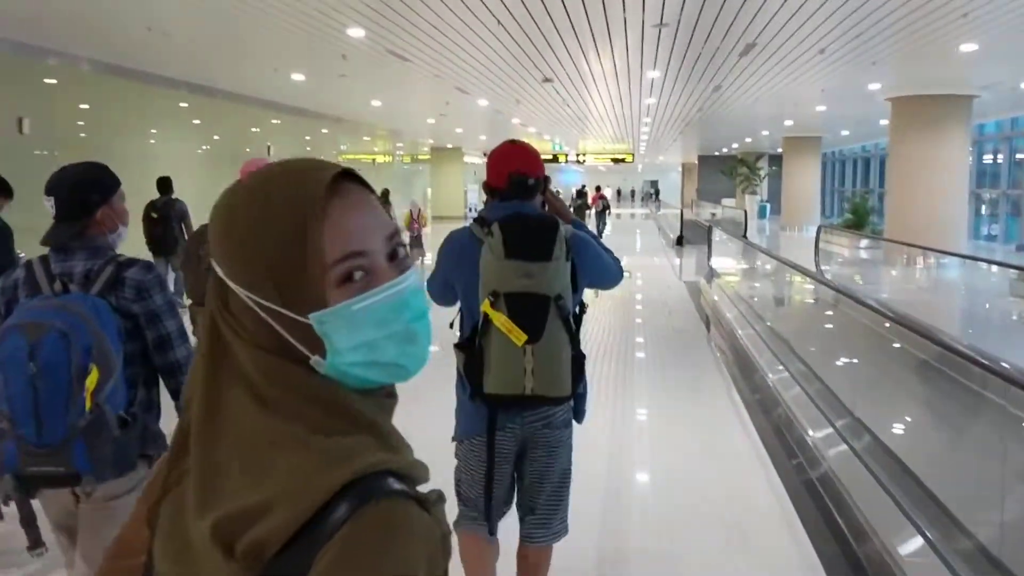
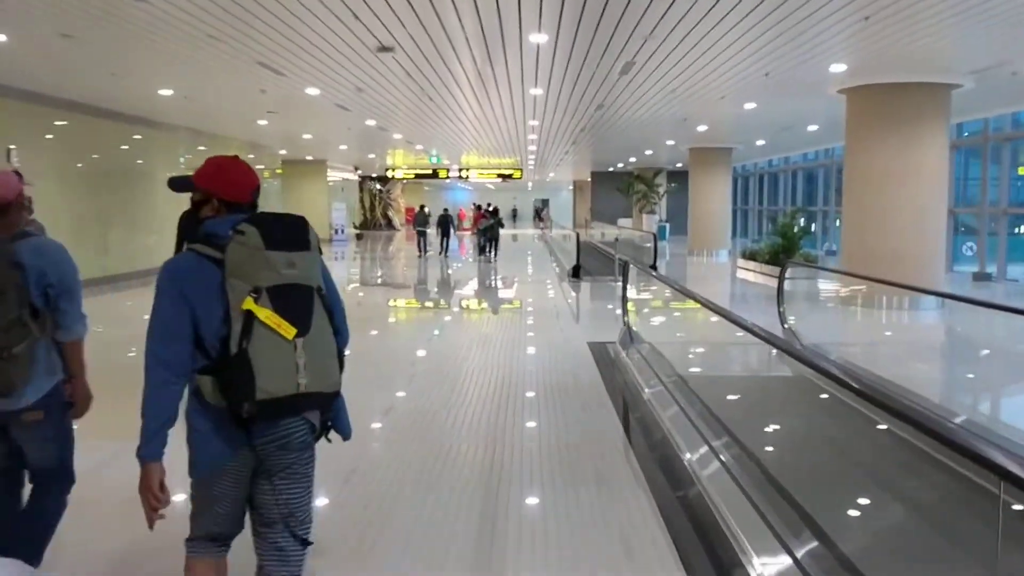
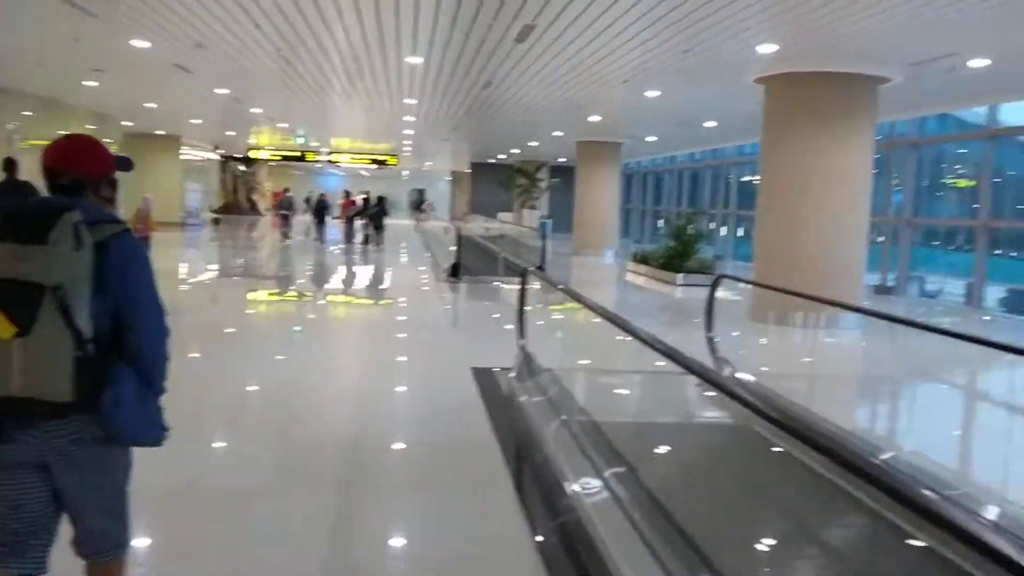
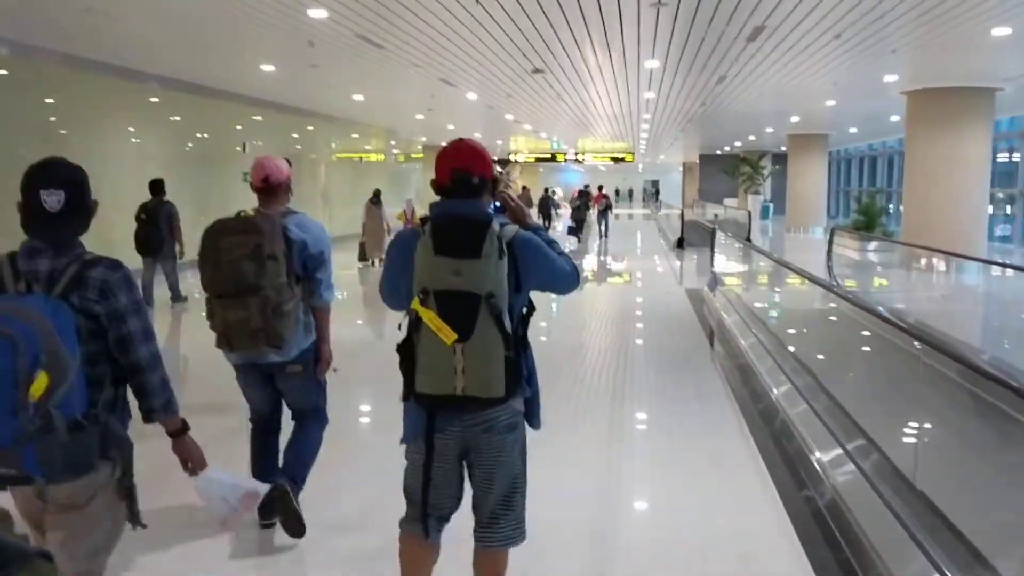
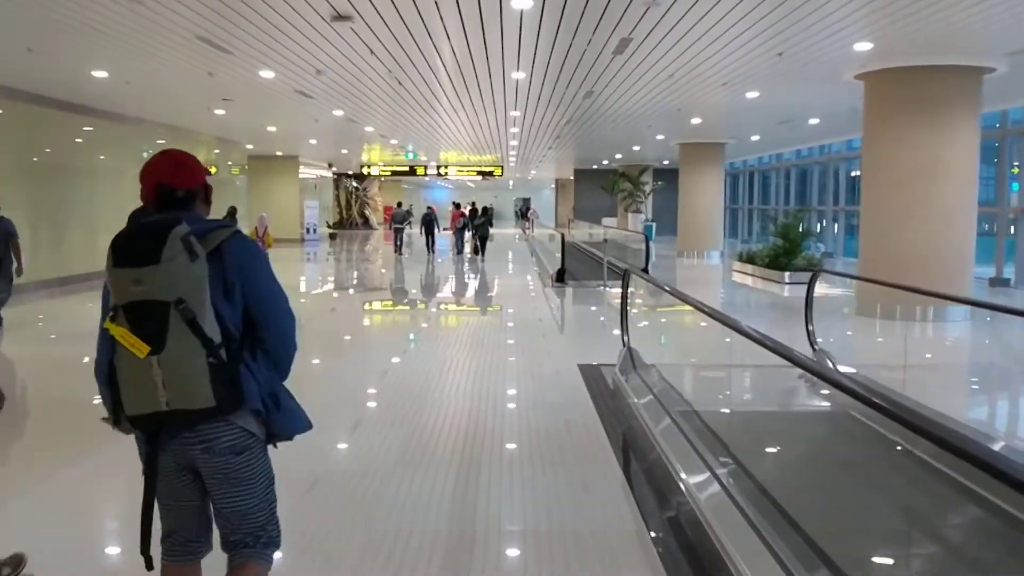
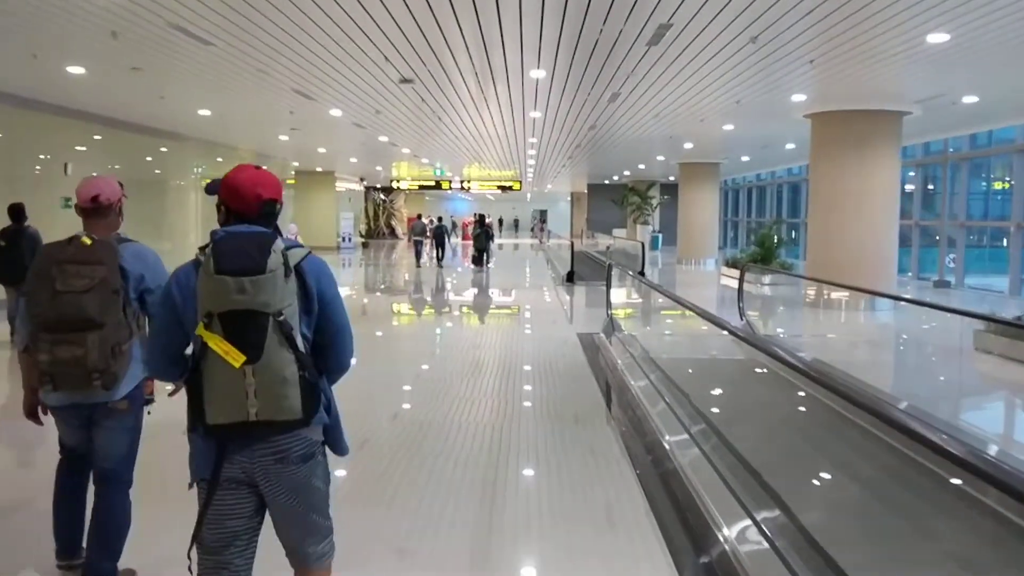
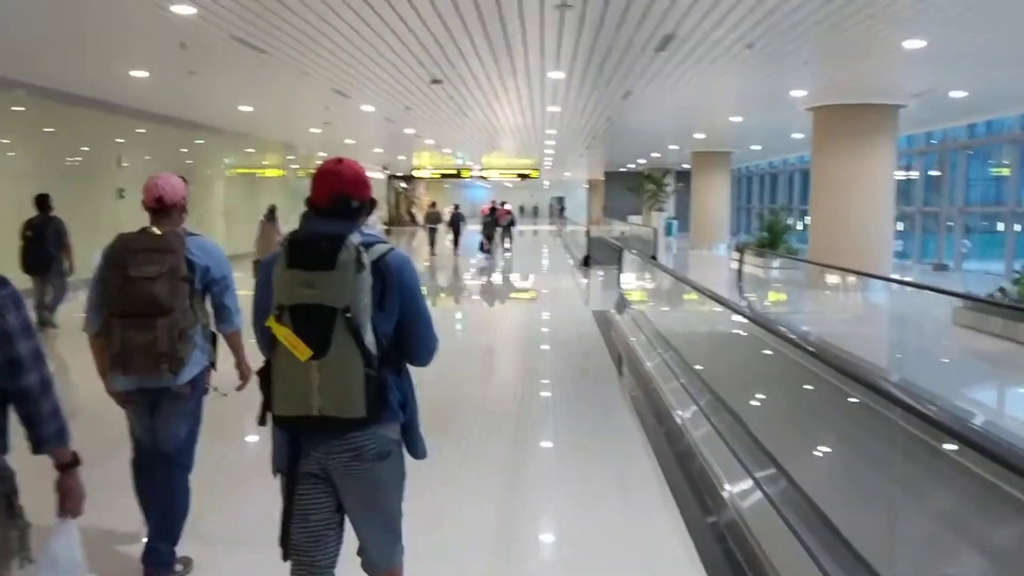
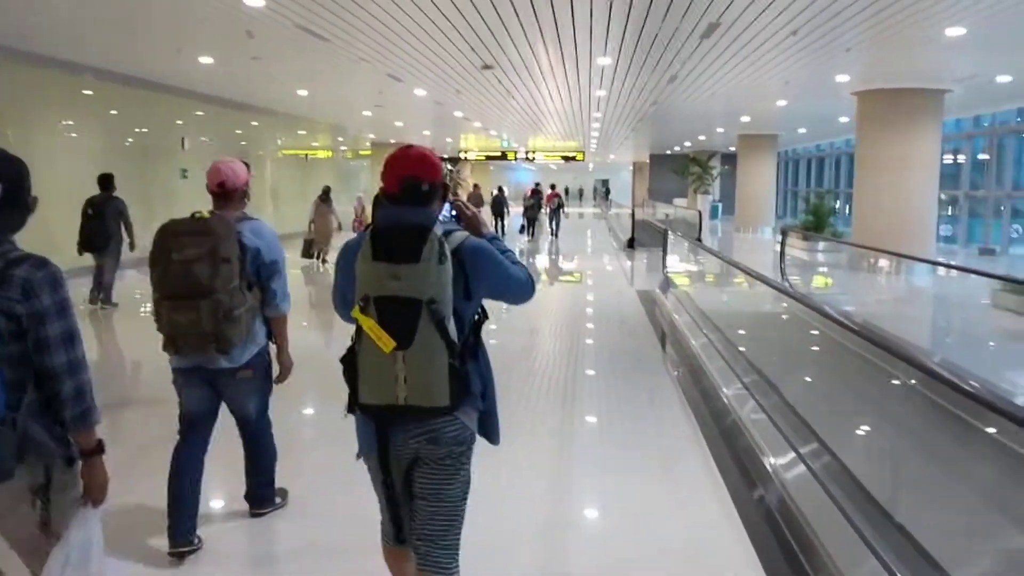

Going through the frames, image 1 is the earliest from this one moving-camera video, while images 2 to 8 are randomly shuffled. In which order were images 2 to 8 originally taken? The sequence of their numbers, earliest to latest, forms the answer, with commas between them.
4, 8, 7, 6, 2, 5, 3
